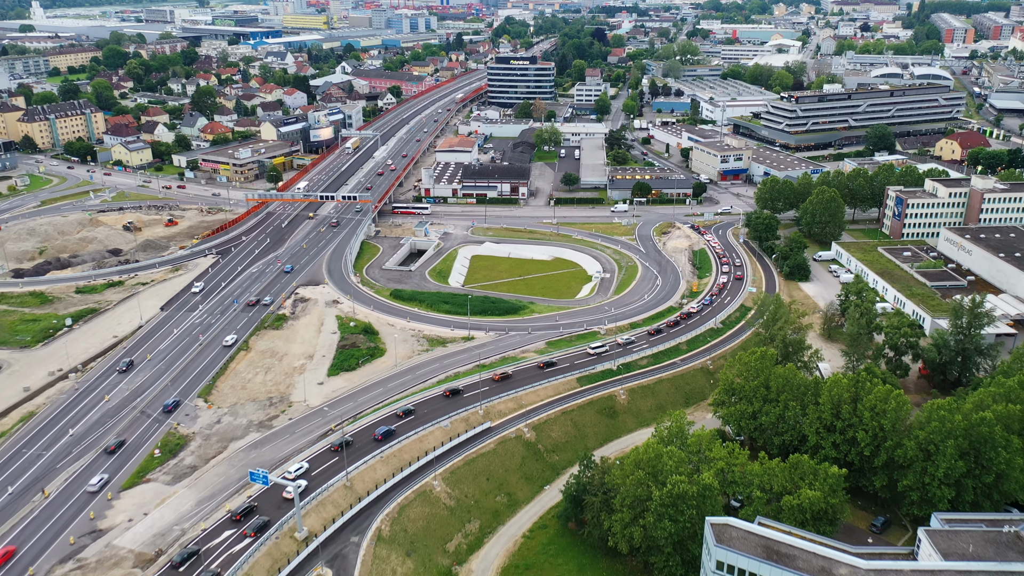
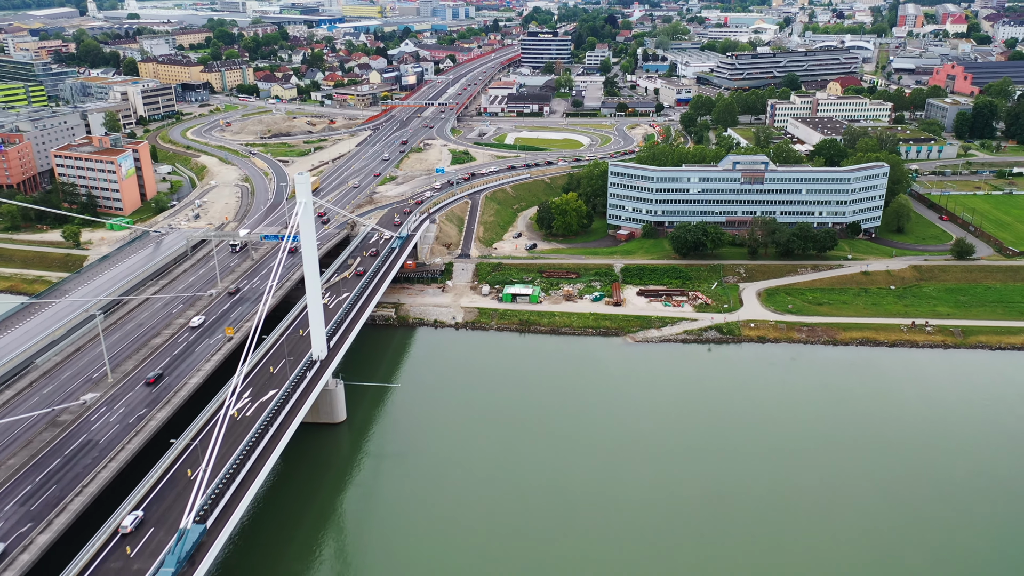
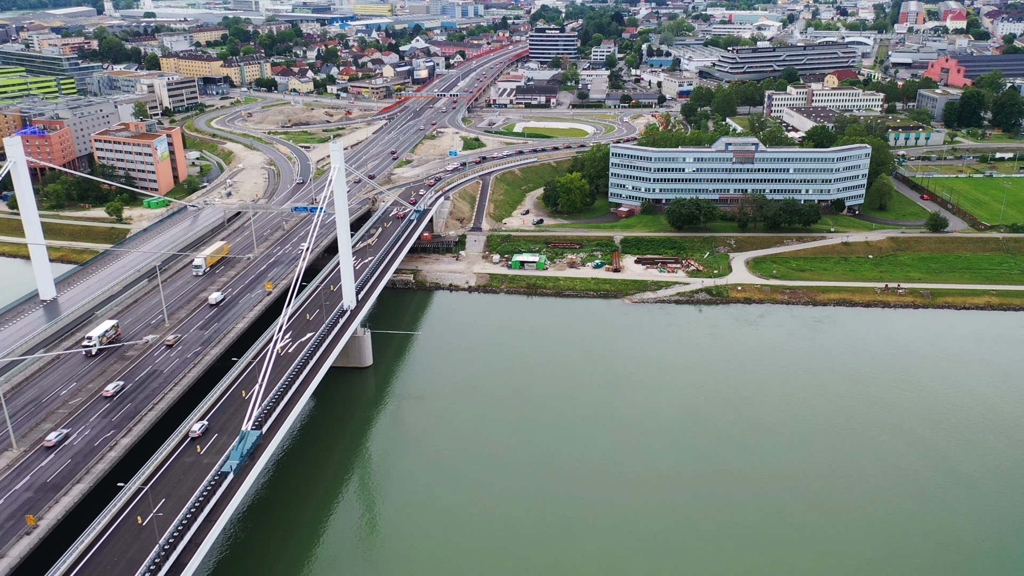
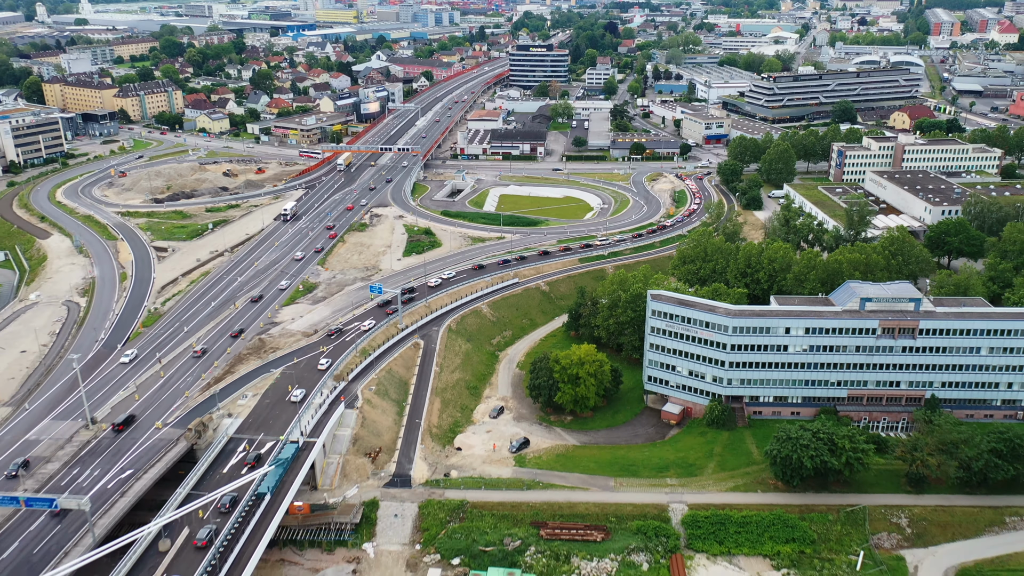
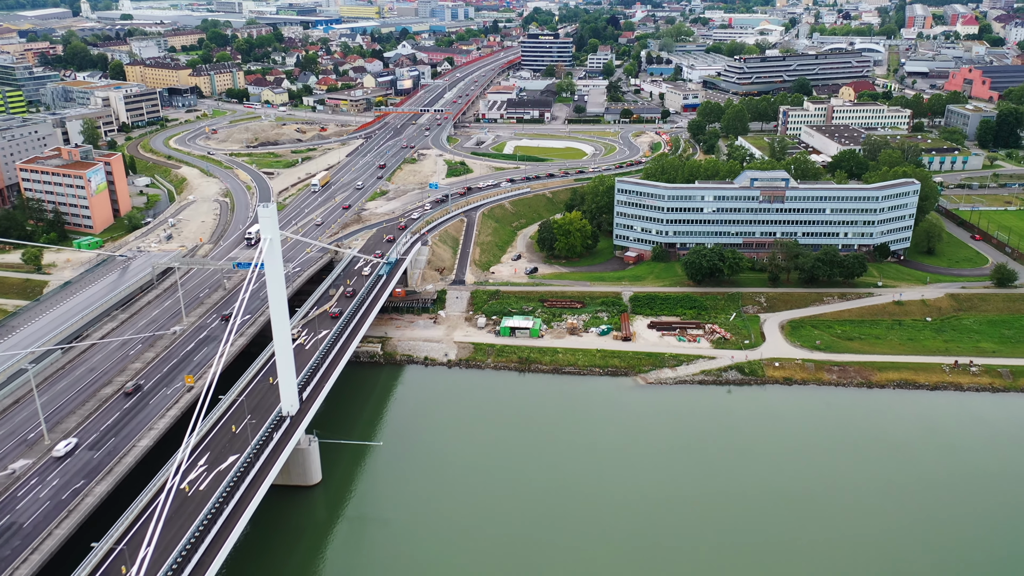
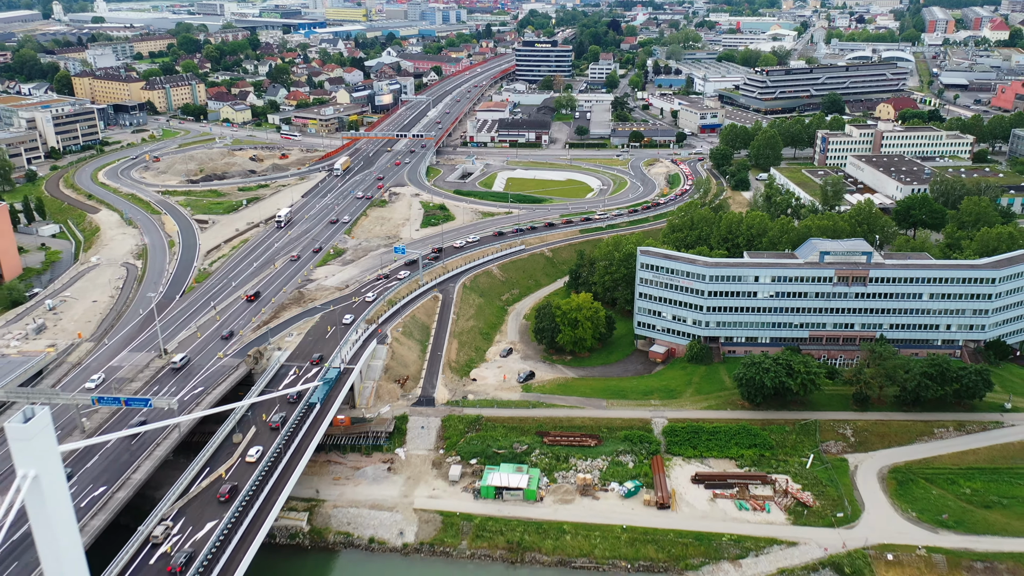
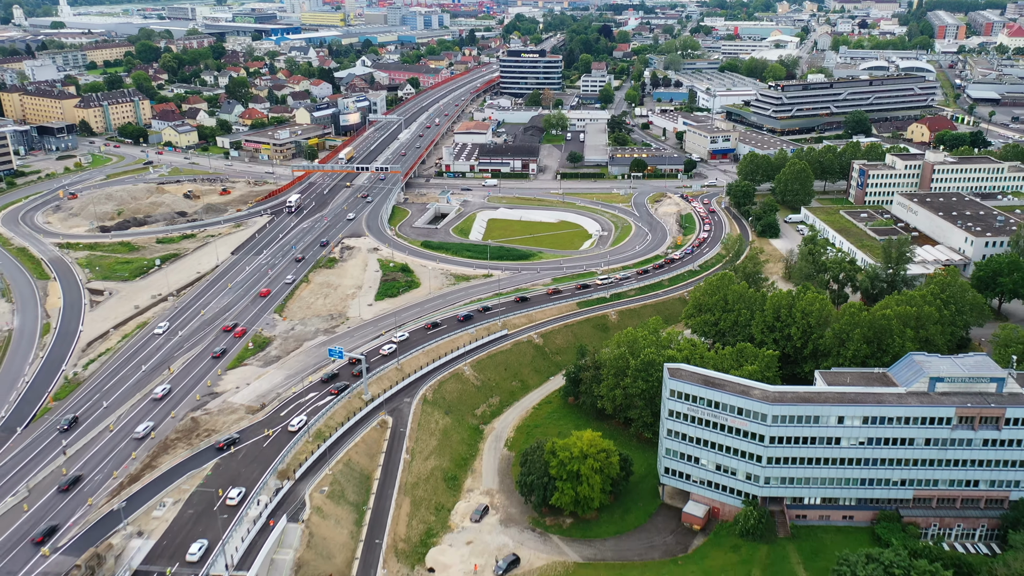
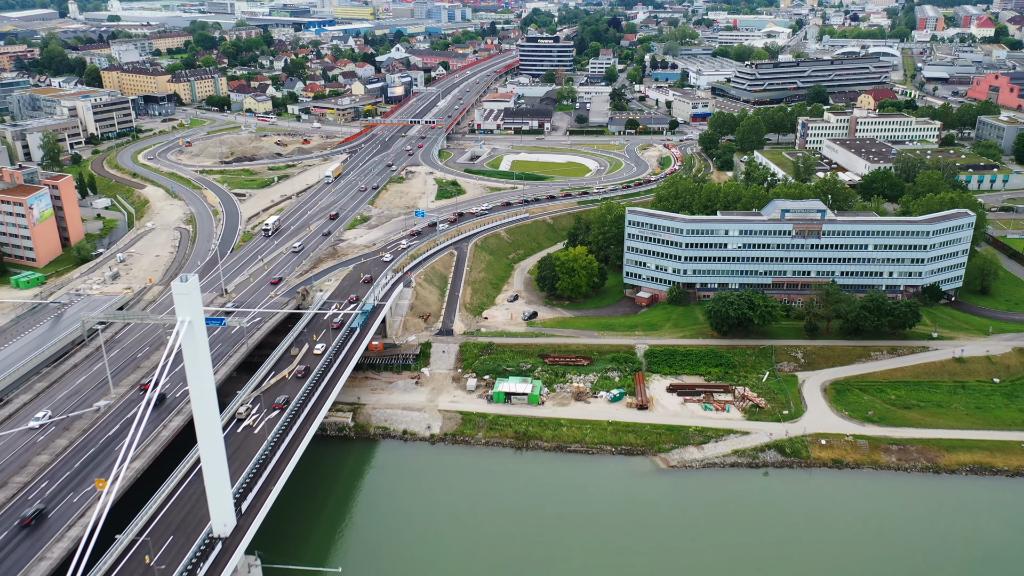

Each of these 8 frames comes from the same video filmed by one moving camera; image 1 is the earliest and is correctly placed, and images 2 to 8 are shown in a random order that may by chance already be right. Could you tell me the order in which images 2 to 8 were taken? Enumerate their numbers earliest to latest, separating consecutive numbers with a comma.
7, 4, 6, 8, 5, 2, 3
